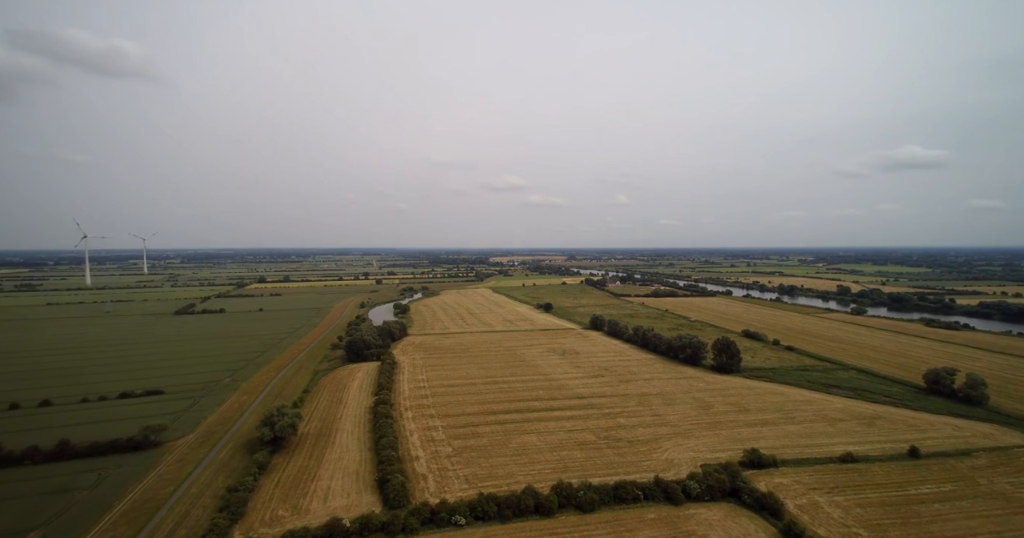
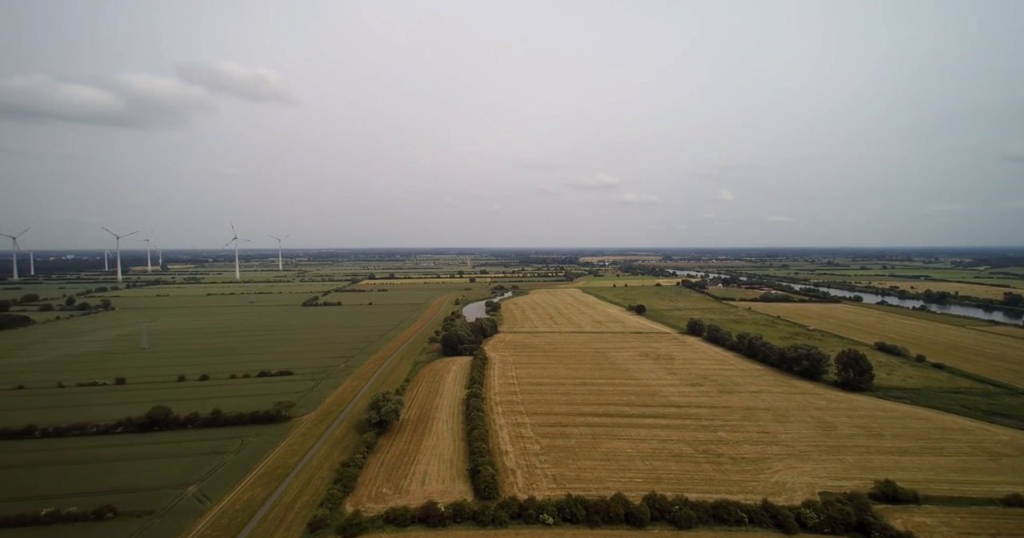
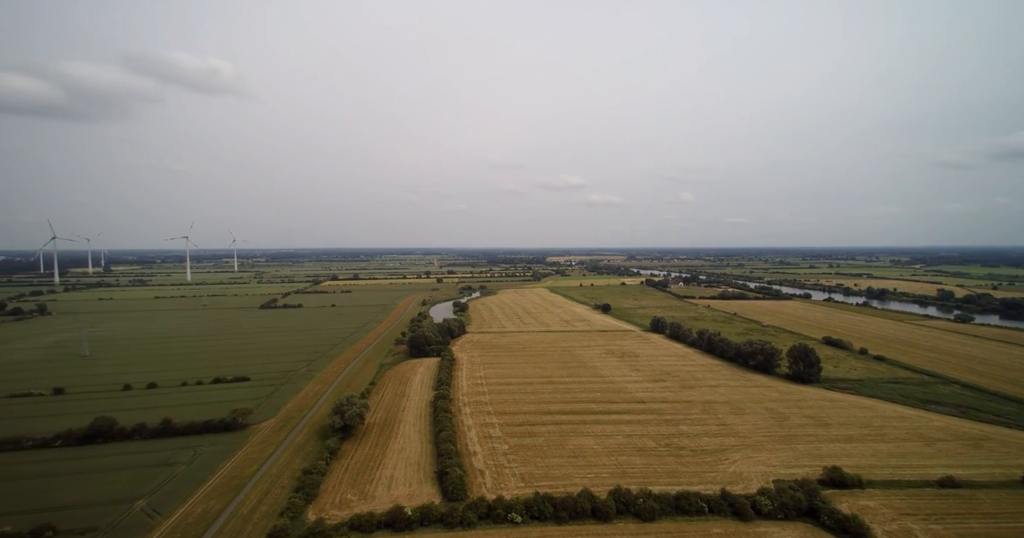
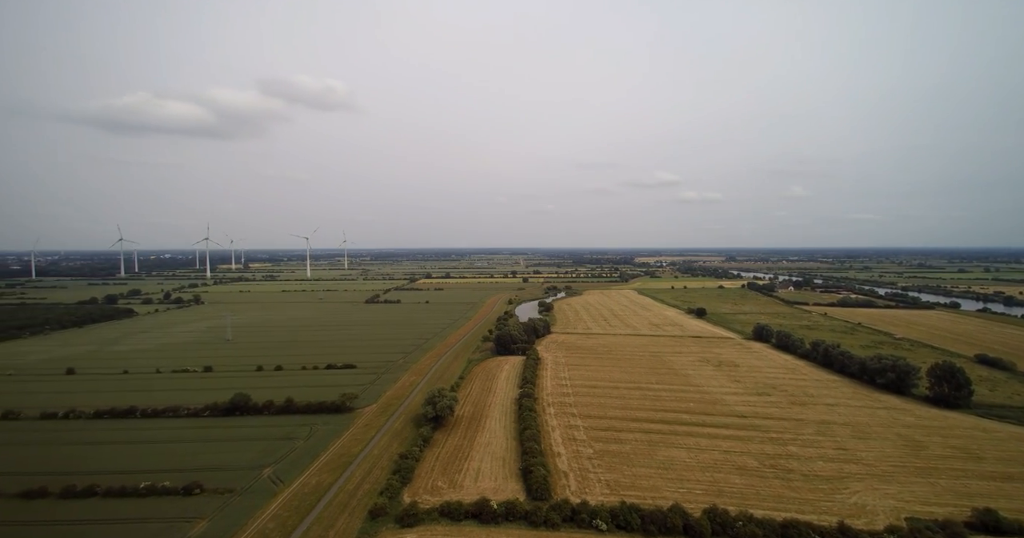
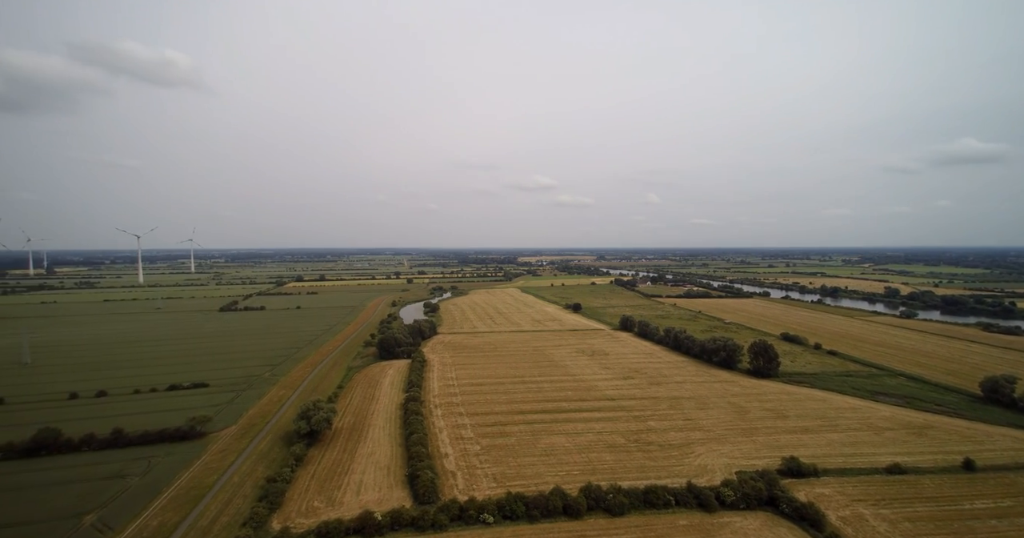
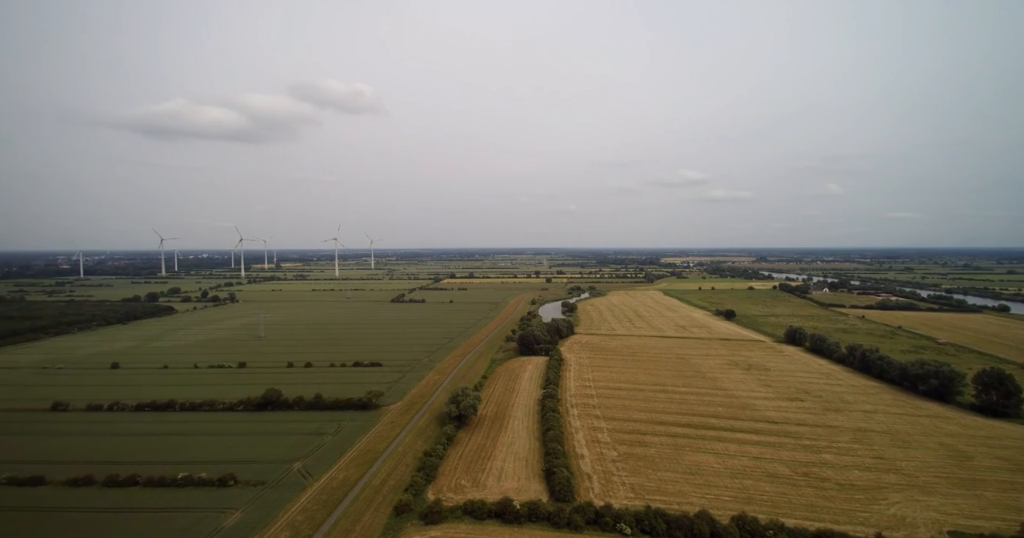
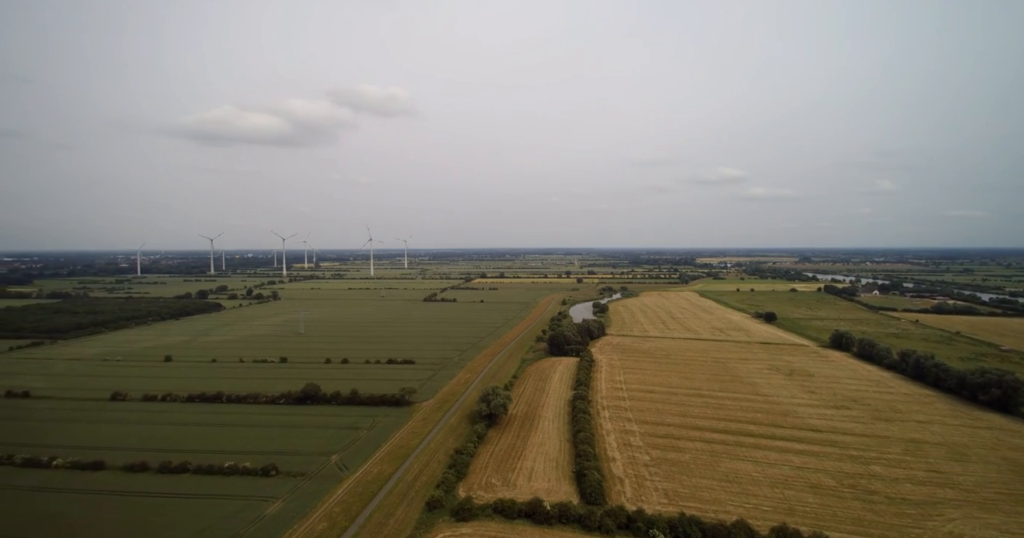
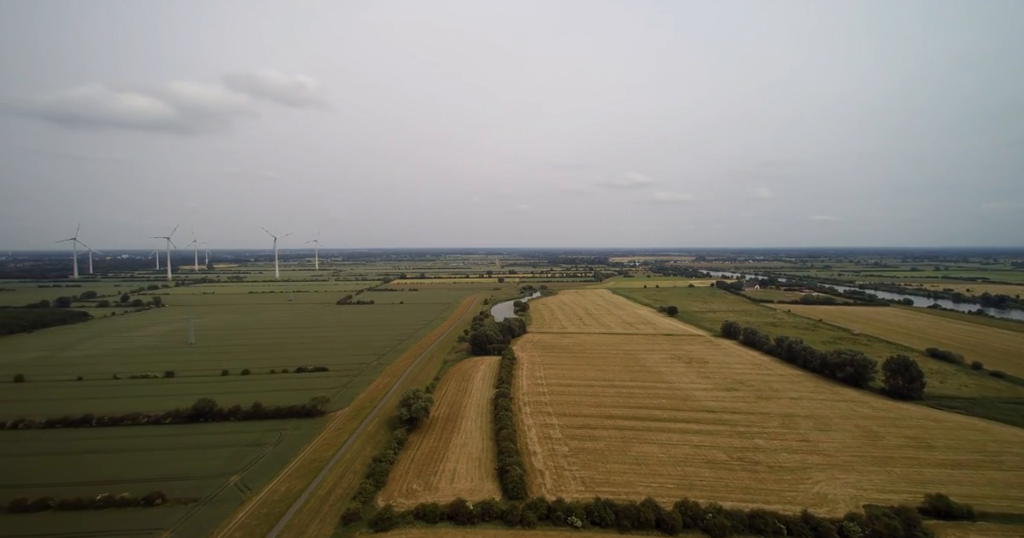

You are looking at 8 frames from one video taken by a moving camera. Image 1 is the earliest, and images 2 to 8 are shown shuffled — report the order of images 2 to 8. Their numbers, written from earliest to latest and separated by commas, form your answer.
5, 3, 2, 8, 4, 6, 7
